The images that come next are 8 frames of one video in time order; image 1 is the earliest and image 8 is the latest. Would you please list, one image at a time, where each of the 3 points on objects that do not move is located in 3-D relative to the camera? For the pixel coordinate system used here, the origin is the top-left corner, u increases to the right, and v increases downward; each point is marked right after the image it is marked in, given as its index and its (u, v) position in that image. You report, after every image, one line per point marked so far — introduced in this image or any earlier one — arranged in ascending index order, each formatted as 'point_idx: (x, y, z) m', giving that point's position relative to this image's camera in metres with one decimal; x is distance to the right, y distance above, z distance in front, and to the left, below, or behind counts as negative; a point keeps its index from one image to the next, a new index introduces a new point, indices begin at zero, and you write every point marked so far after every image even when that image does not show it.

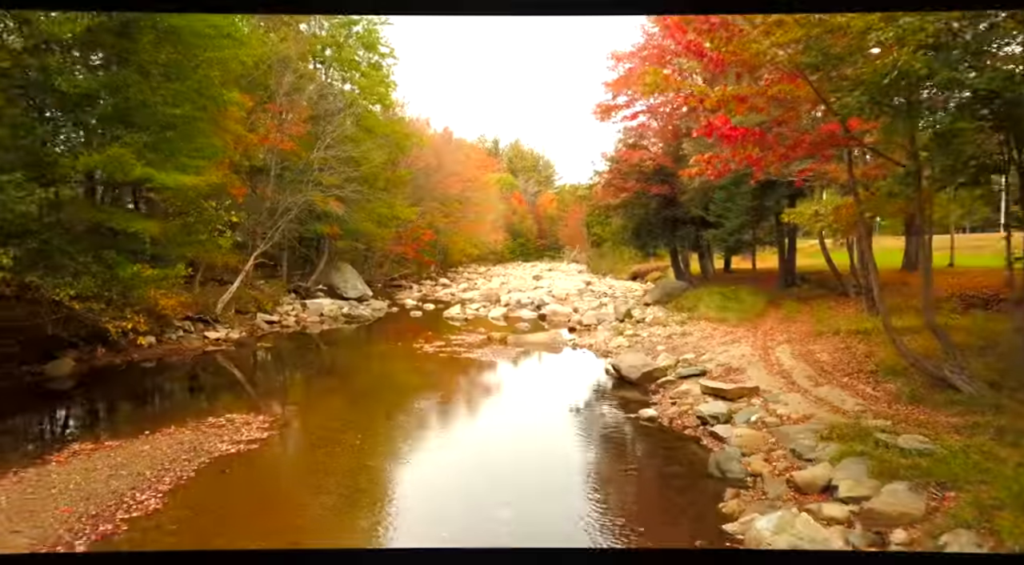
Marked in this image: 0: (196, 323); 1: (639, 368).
0: (-6.8, -0.9, +14.6) m
1: (+2.0, -1.3, +10.6) m
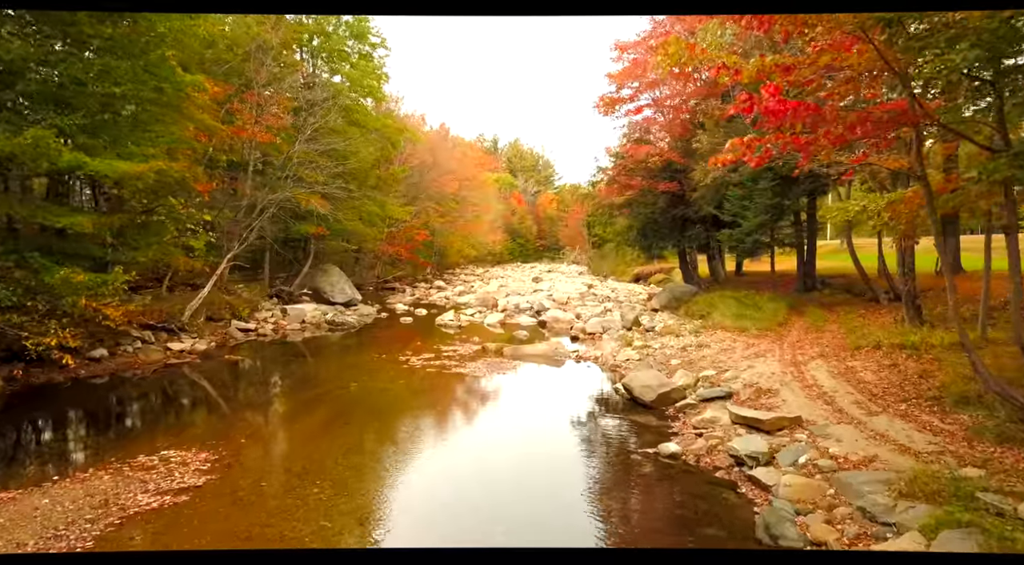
0: (-6.9, -1.0, +13.2) m
1: (+1.9, -1.4, +9.2) m
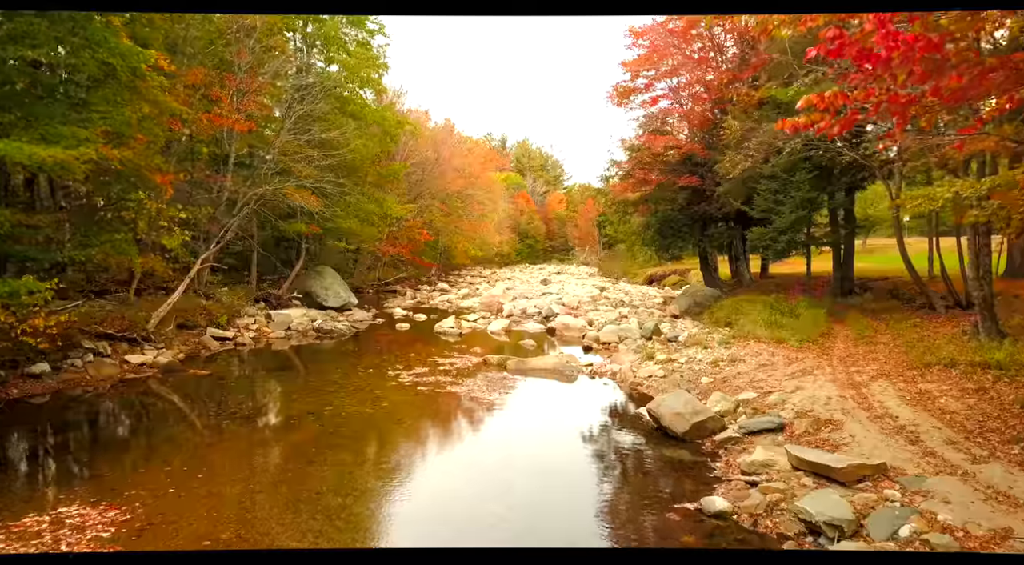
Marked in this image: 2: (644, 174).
0: (-6.8, -1.0, +11.8) m
1: (+1.9, -1.5, +7.6) m
2: (+3.7, +3.0, +19.2) m
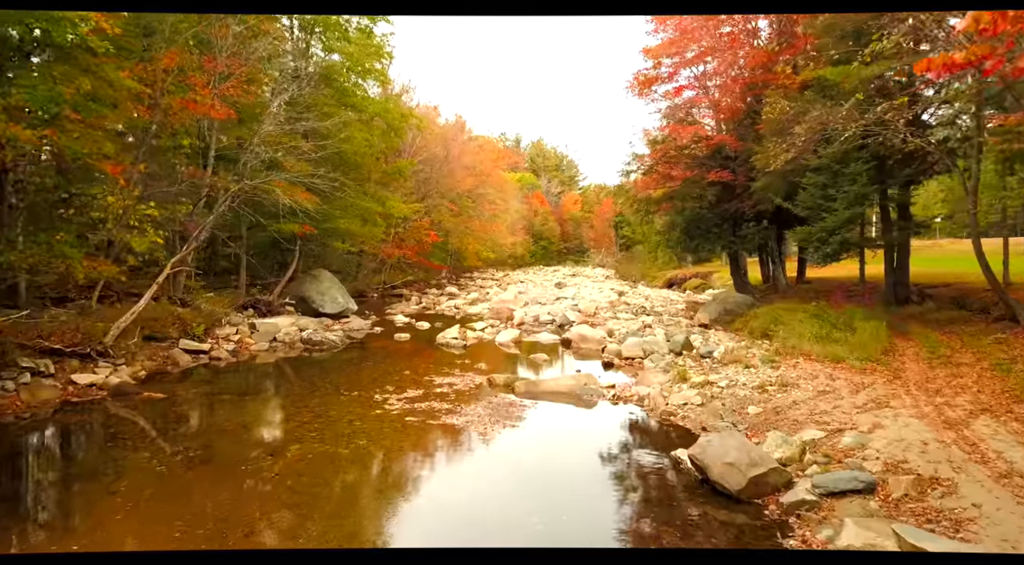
0: (-6.7, -1.1, +10.2) m
1: (+2.0, -1.6, +5.9) m
2: (+4.0, +2.9, +17.4) m
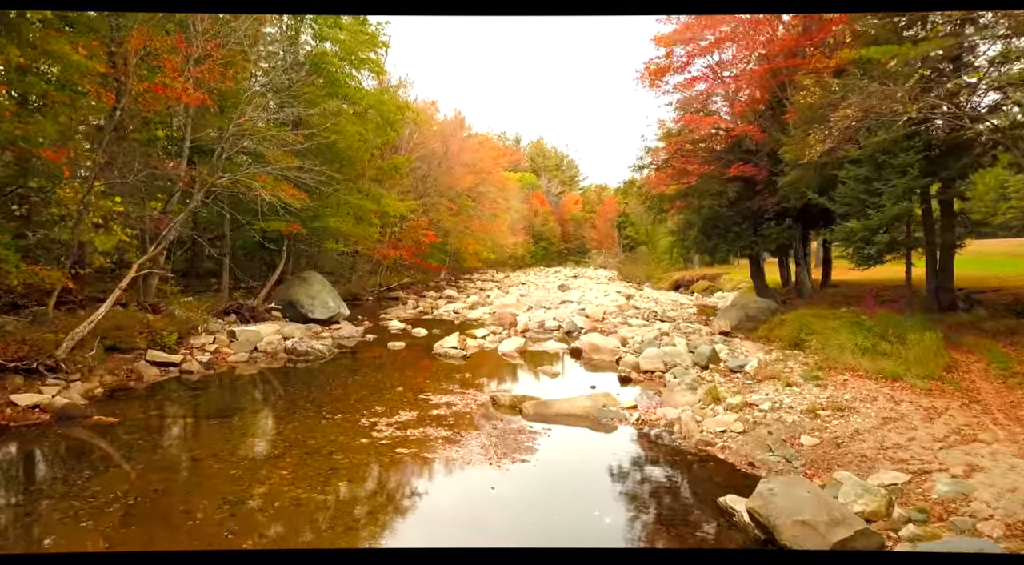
0: (-6.6, -1.2, +9.0) m
1: (+2.1, -1.7, +4.6) m
2: (+4.1, +2.8, +16.2) m
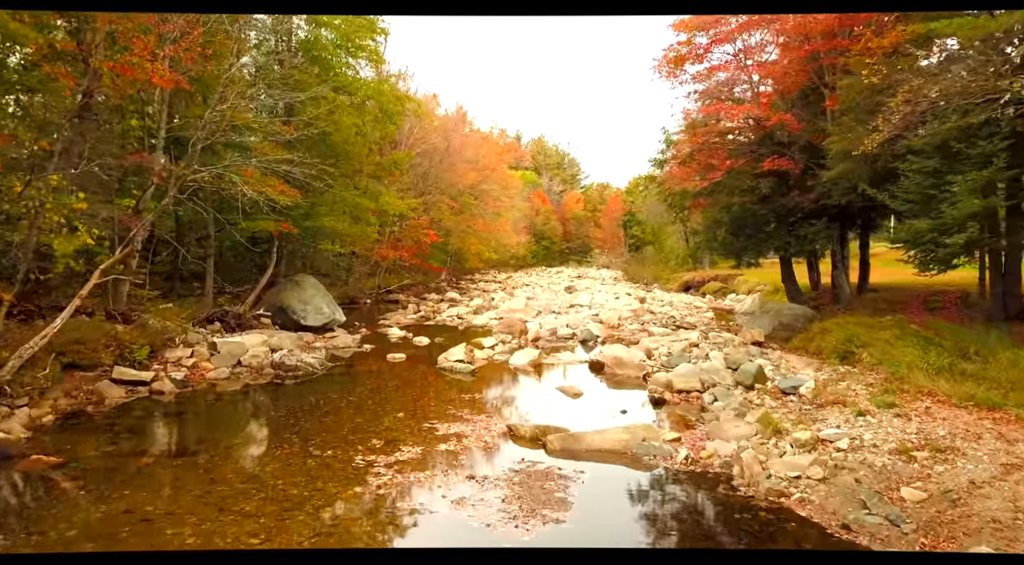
0: (-6.3, -1.3, +7.6) m
1: (+2.3, -1.8, +3.2) m
2: (+4.3, +2.7, +14.8) m
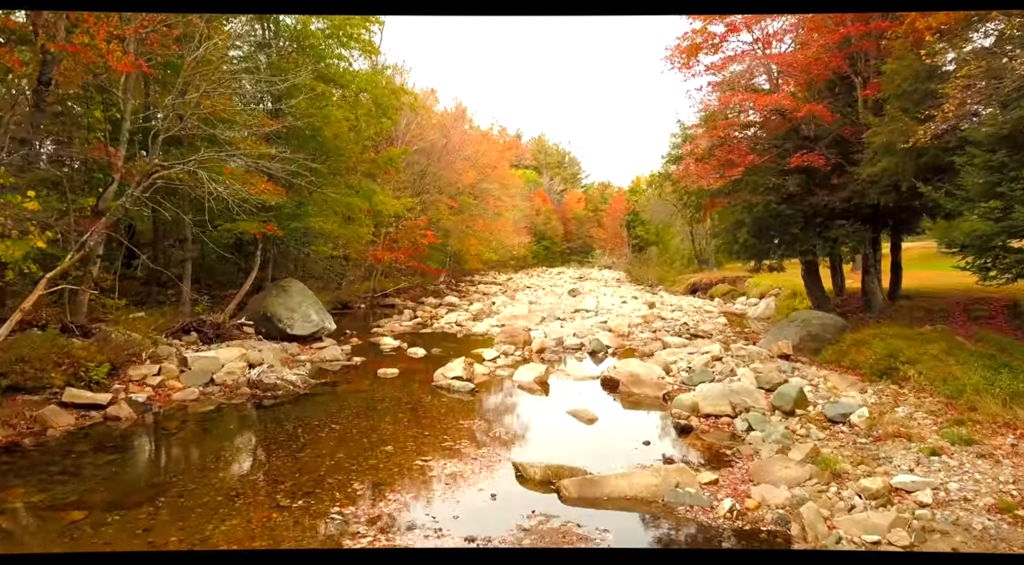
0: (-6.3, -1.4, +6.4) m
1: (+2.4, -1.9, +2.1) m
2: (+4.3, +2.6, +13.6) m
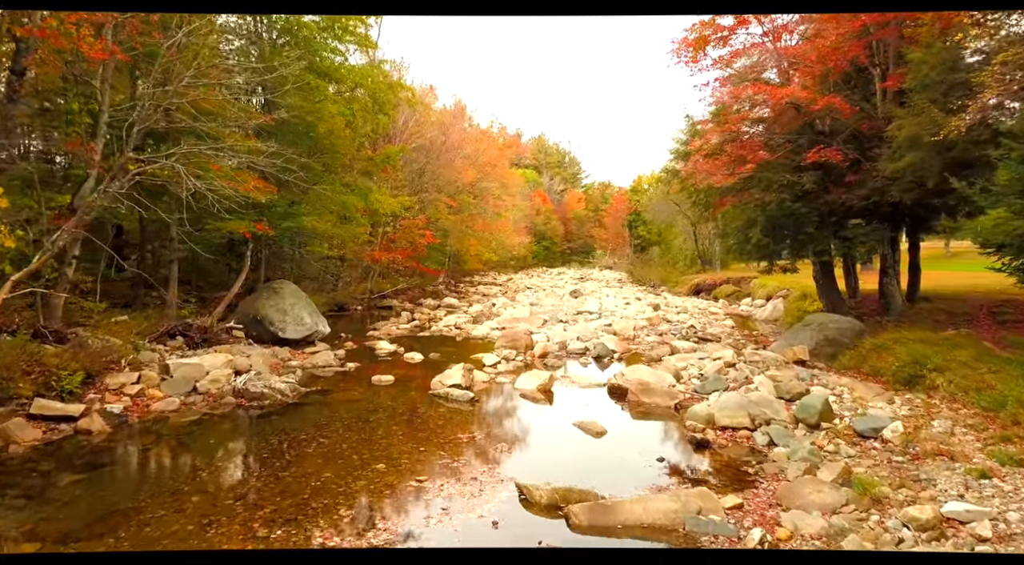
0: (-6.2, -1.5, +5.7) m
1: (+2.4, -2.0, +1.4) m
2: (+4.4, +2.5, +13.0) m
